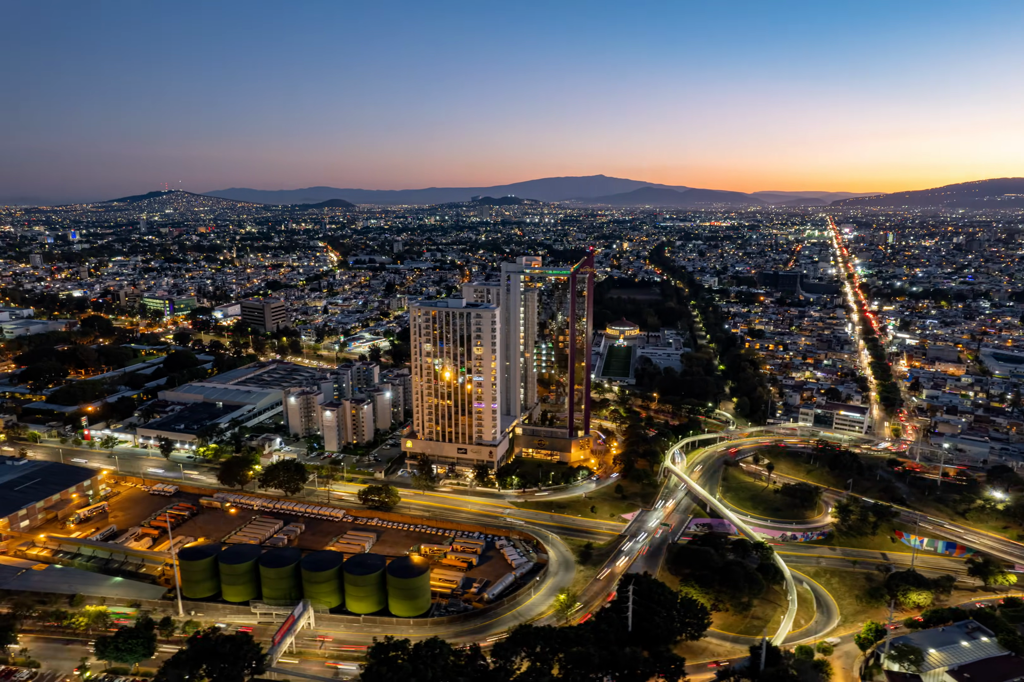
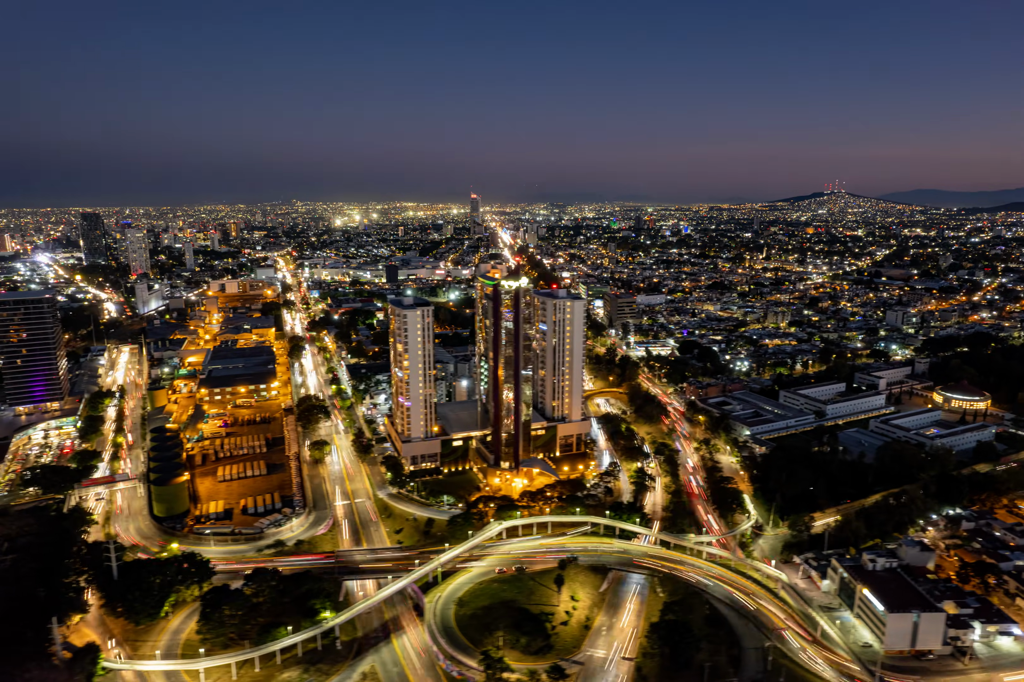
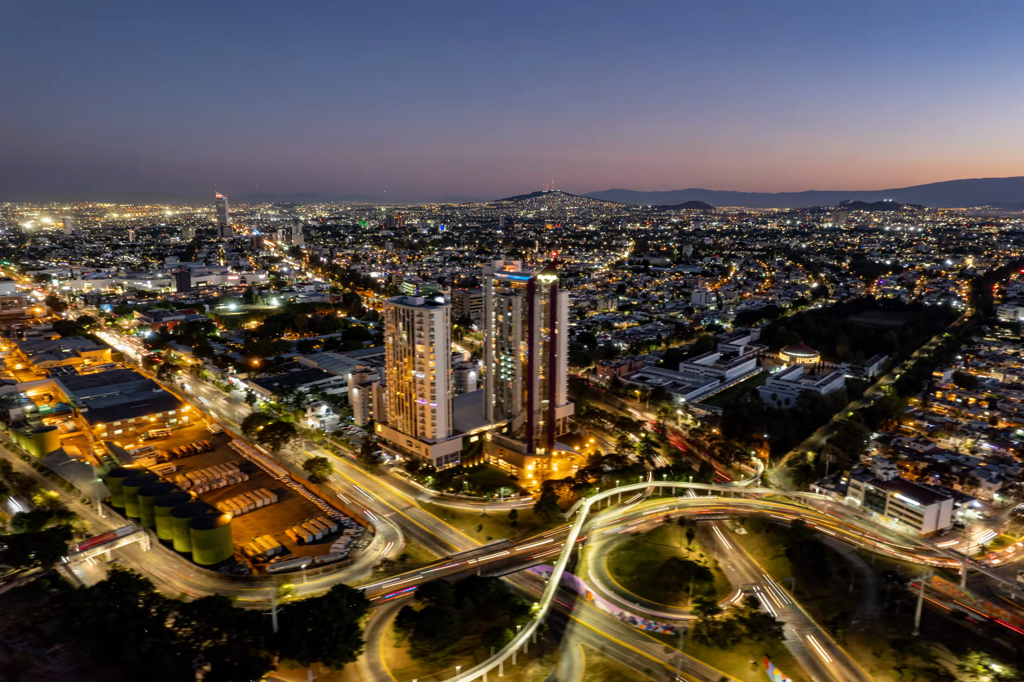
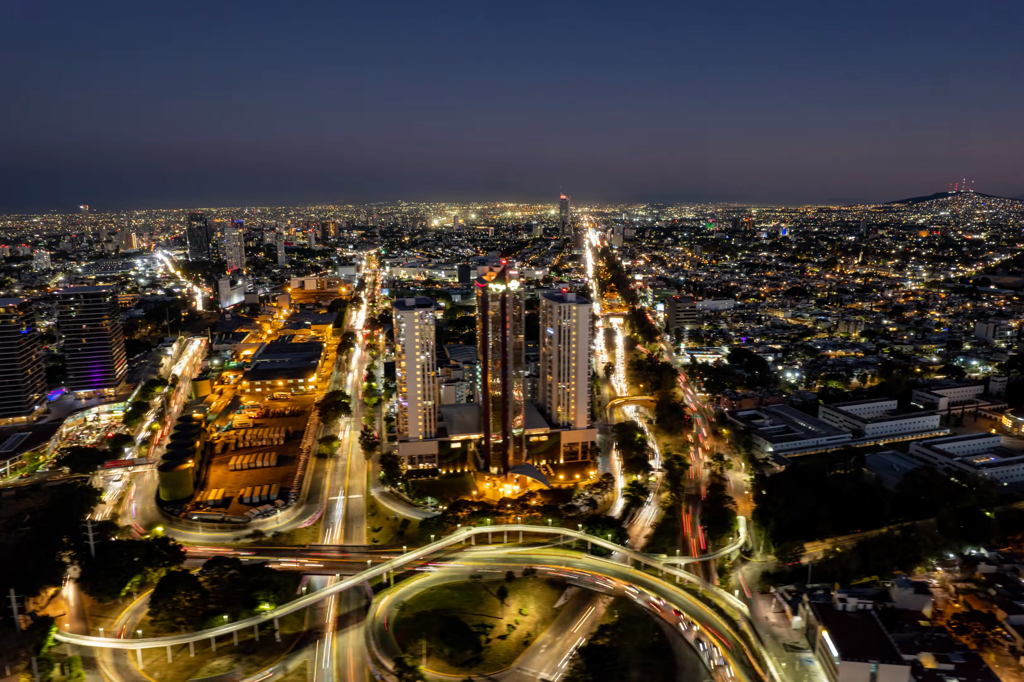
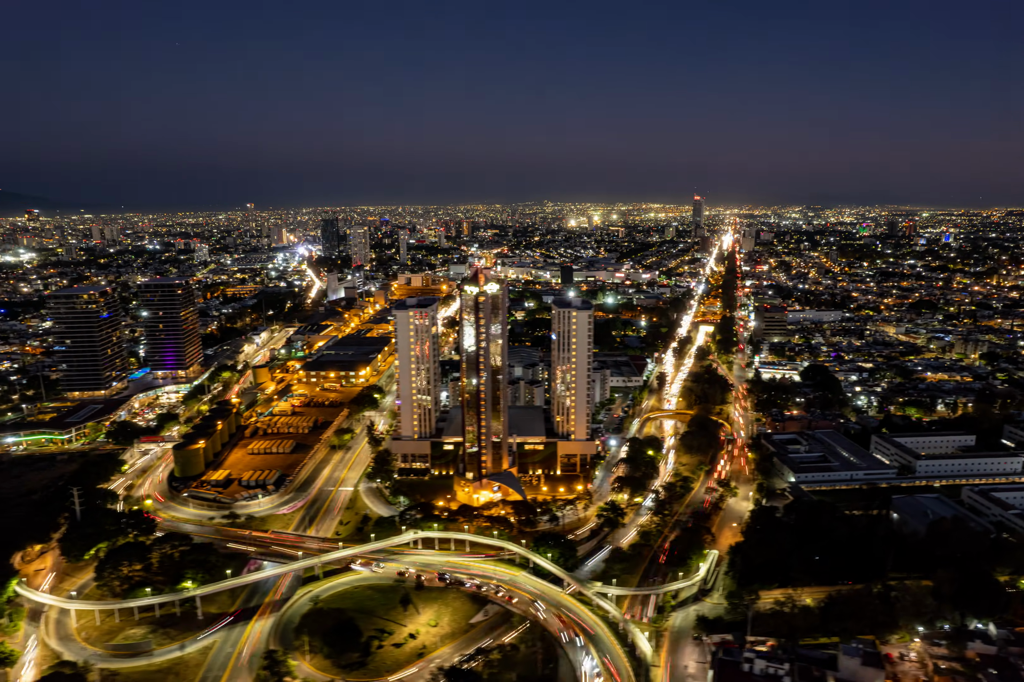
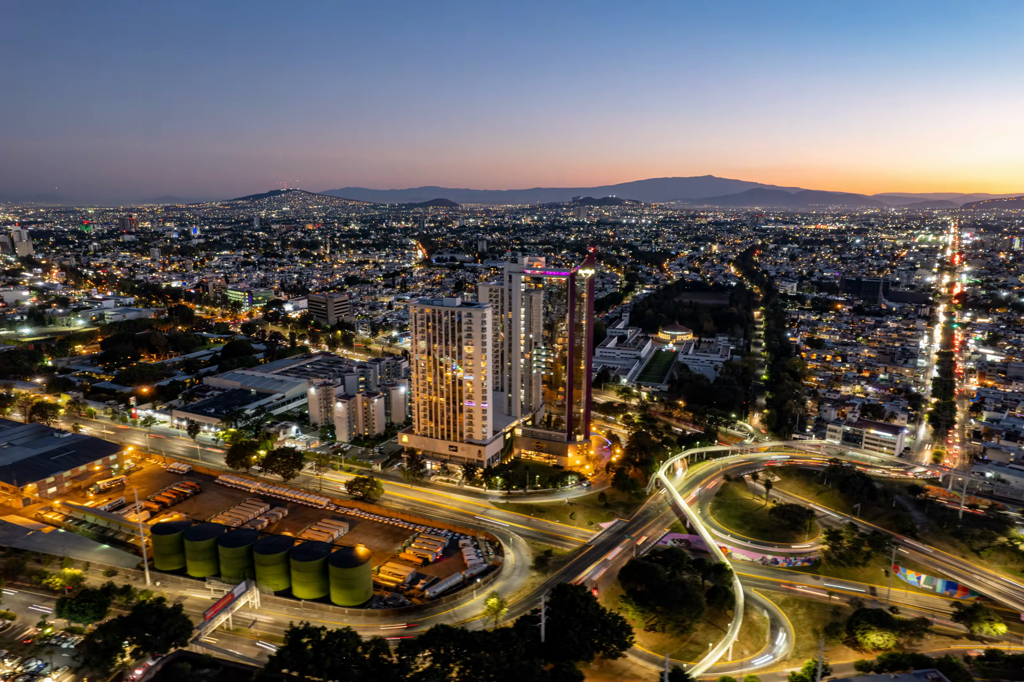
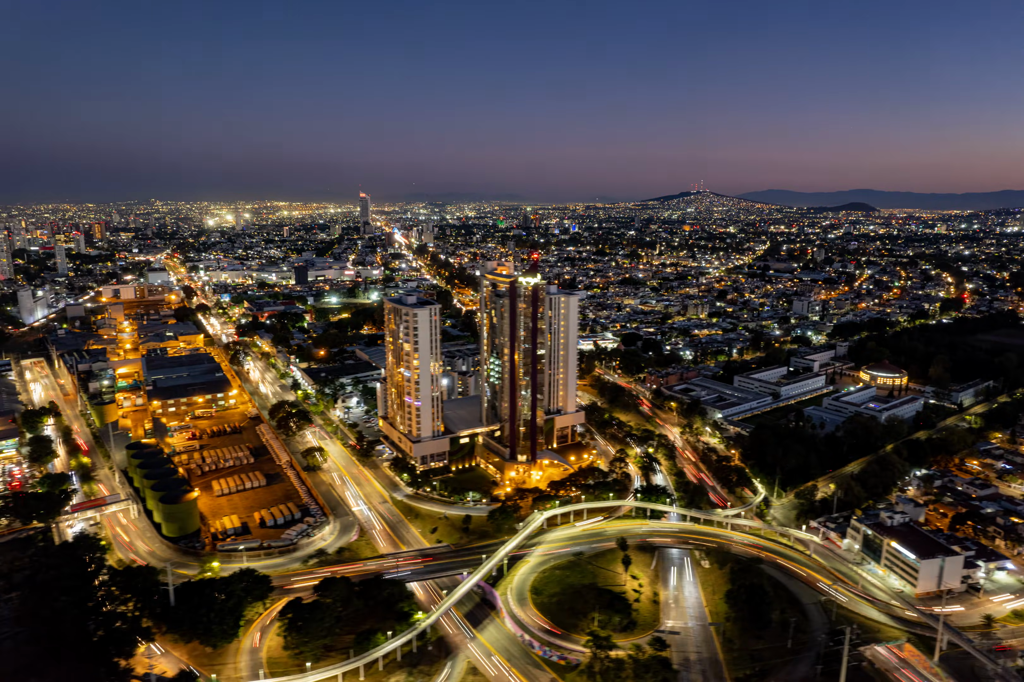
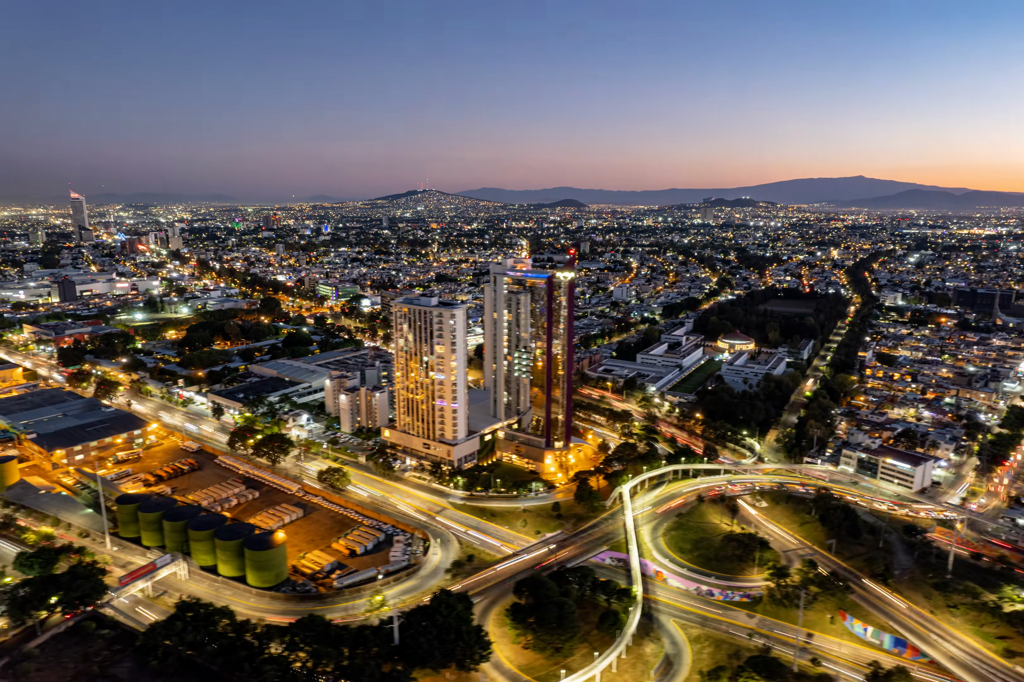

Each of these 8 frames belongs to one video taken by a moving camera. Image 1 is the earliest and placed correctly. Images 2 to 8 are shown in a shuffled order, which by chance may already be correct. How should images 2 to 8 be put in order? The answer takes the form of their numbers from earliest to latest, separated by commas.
6, 8, 3, 7, 2, 4, 5
